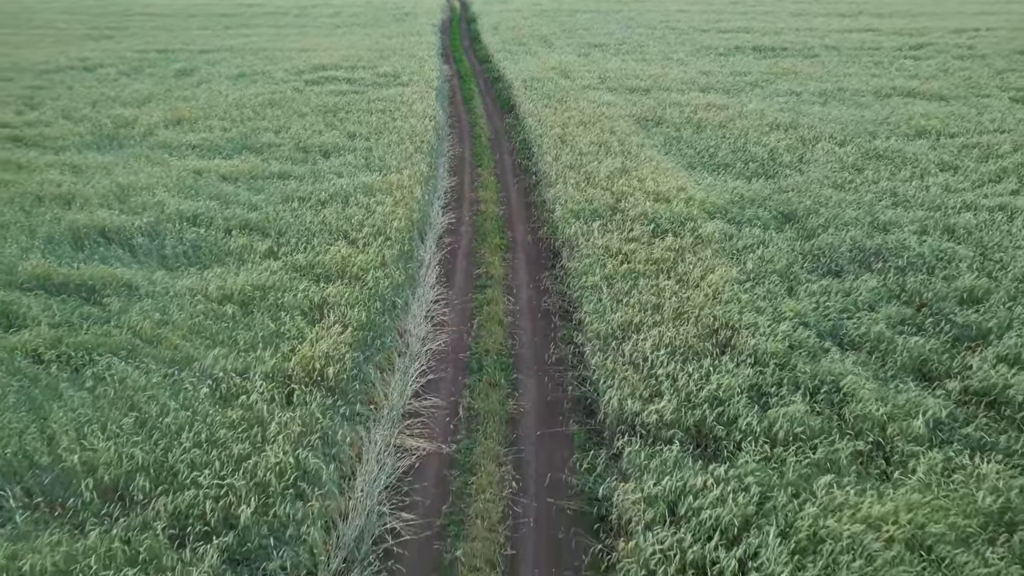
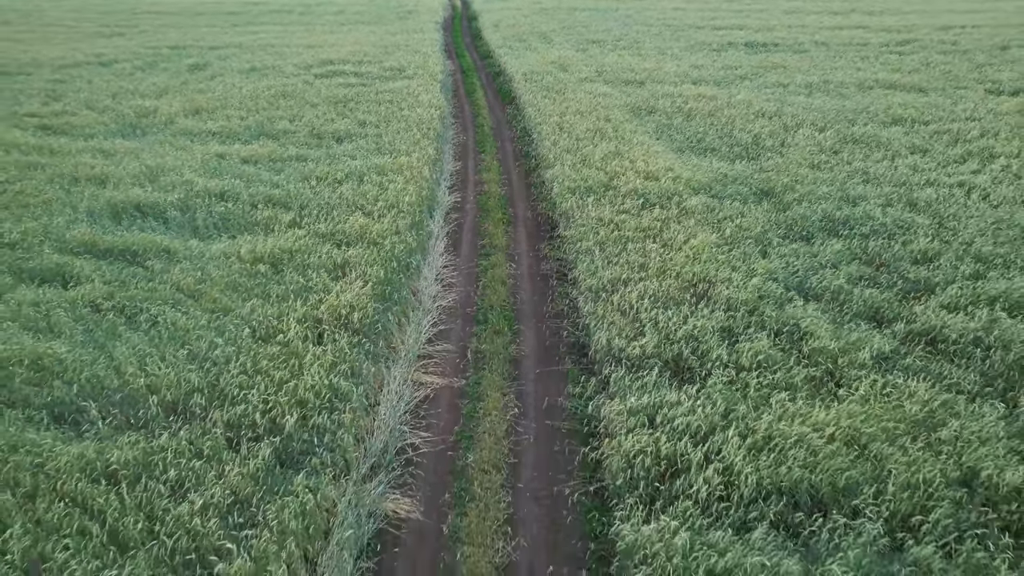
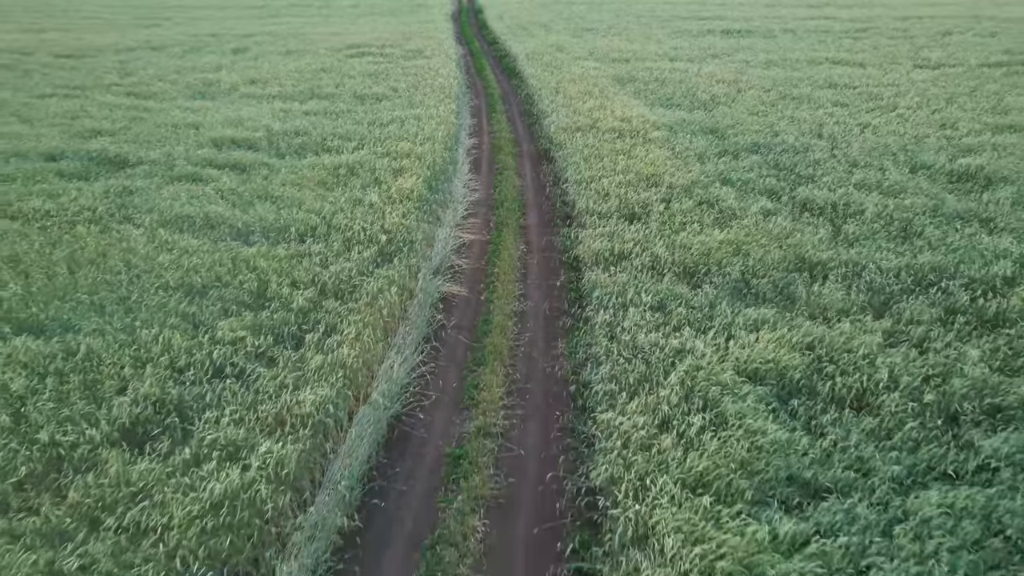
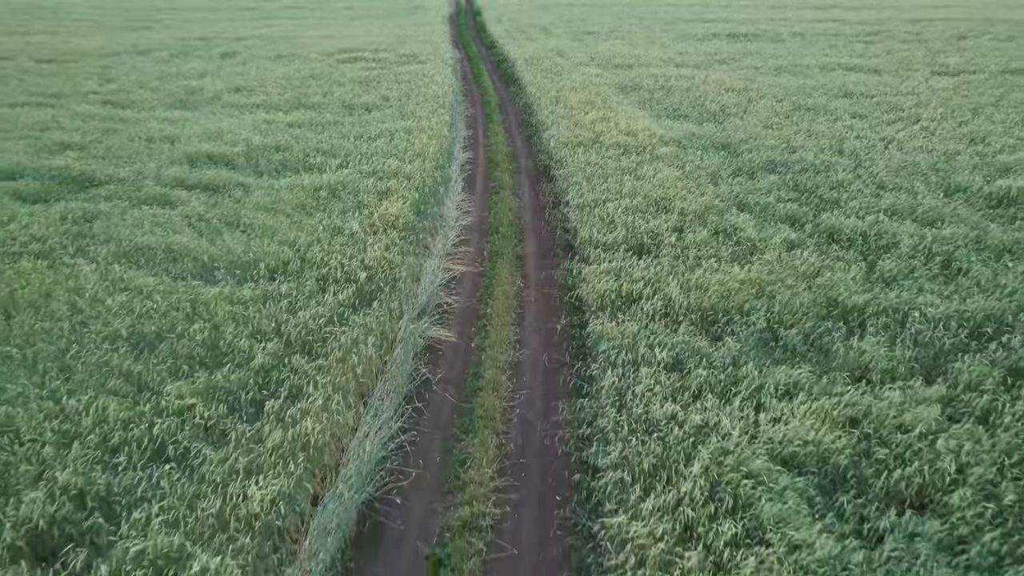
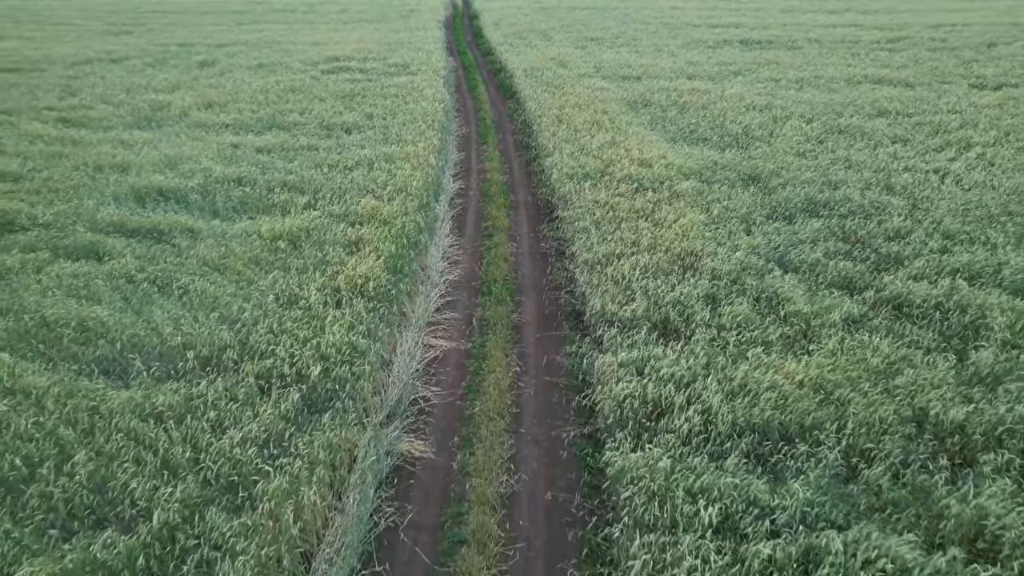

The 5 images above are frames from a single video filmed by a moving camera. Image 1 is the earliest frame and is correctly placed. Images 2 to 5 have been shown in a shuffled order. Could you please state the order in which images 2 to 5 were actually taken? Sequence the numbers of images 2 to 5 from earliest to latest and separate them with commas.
2, 5, 4, 3
